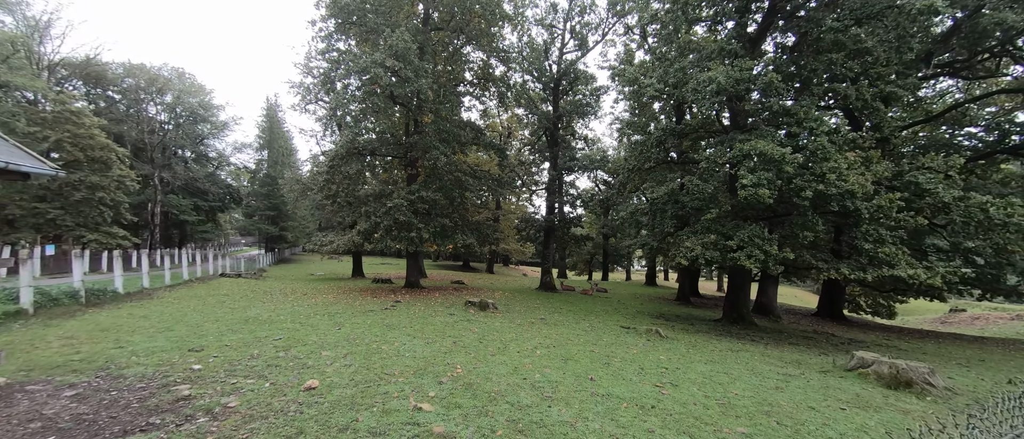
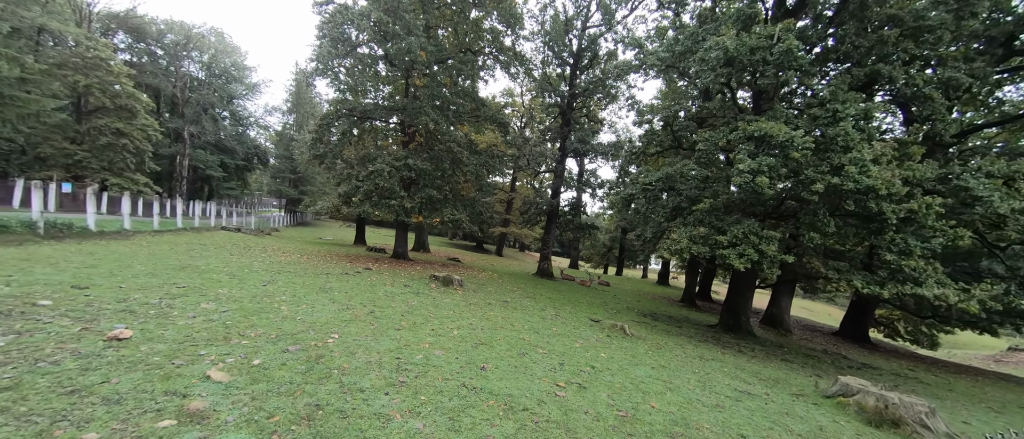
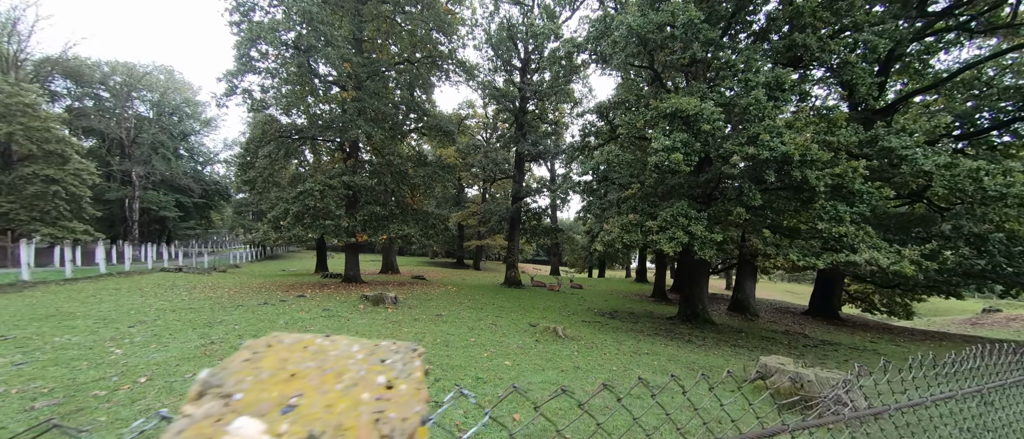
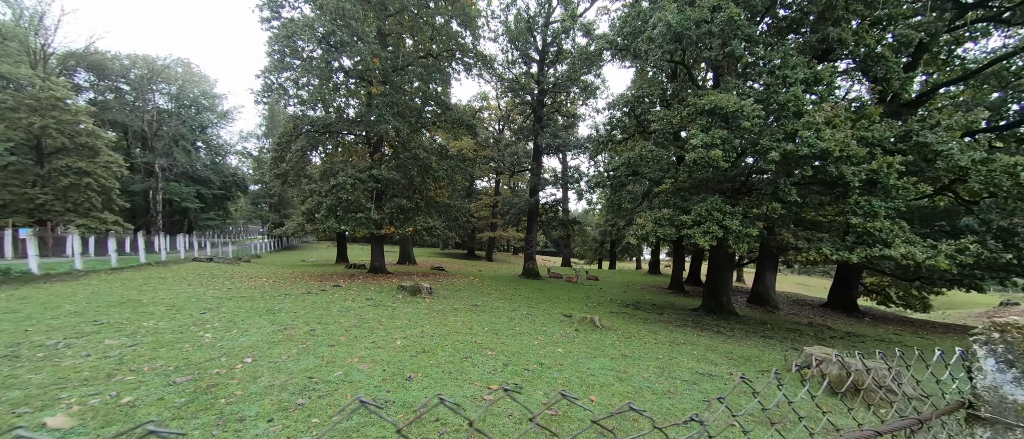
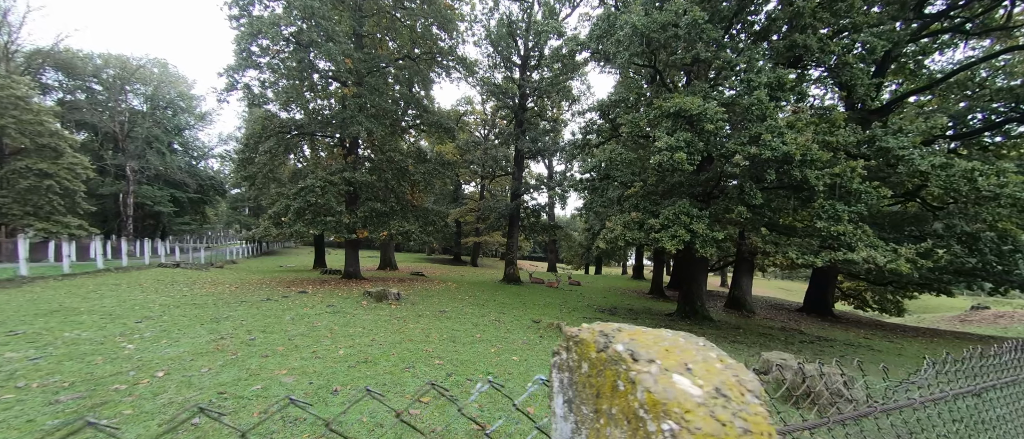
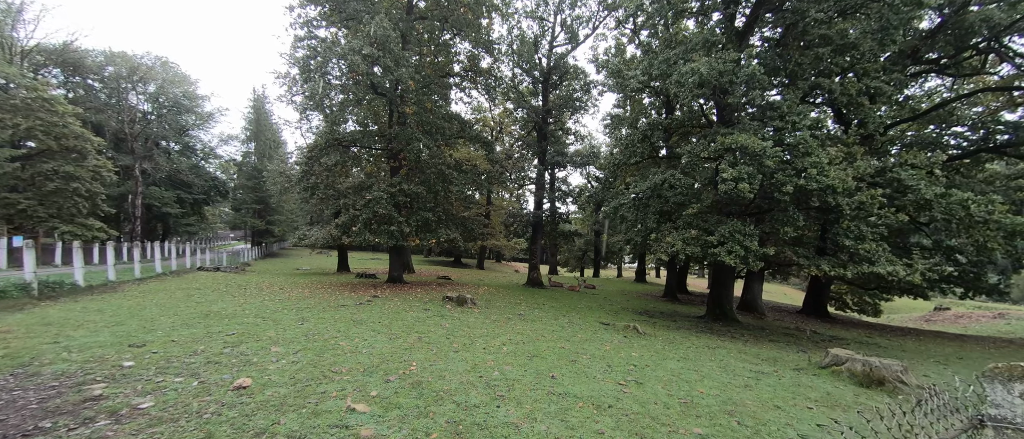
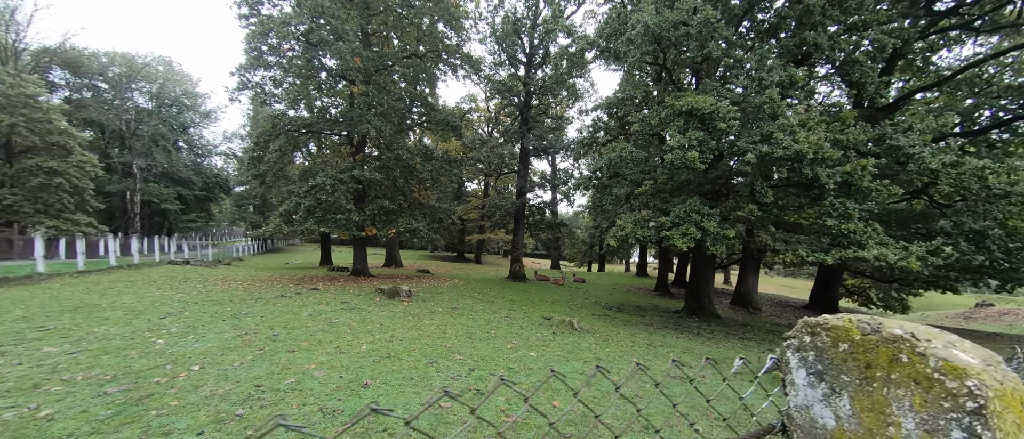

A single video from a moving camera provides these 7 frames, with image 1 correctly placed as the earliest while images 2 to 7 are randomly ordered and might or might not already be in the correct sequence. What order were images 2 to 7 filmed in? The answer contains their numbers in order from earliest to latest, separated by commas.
6, 2, 4, 7, 5, 3
